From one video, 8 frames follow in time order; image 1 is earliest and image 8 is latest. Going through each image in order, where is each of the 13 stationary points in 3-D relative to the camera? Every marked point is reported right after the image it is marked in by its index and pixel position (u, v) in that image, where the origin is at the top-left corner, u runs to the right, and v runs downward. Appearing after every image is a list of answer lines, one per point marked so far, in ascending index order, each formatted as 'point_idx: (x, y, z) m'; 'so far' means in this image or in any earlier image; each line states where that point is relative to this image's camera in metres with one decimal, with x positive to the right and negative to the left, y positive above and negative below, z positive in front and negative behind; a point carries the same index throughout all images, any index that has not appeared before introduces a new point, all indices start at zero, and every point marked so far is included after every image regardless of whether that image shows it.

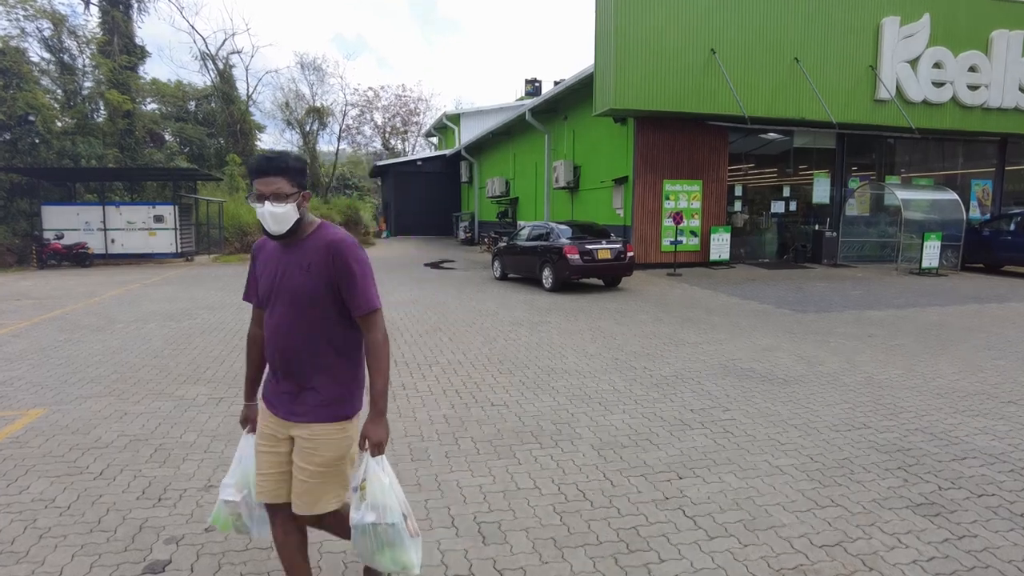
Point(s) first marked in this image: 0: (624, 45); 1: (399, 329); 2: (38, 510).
0: (+2.5, +5.5, +14.8) m
1: (-1.5, -0.6, +8.9) m
2: (-2.6, -1.2, +3.6) m
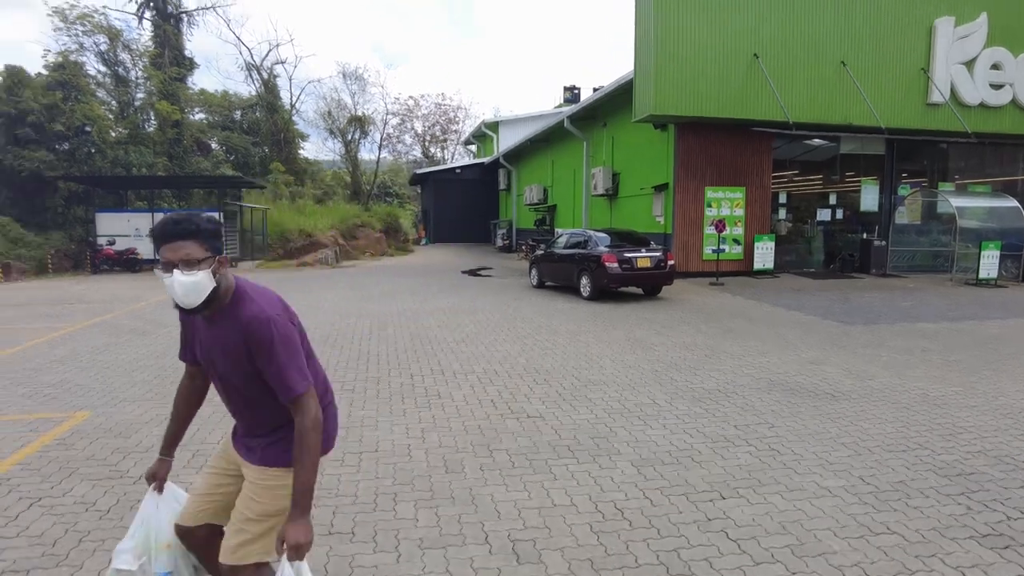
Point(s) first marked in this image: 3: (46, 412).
0: (+3.4, +5.3, +14.6) m
1: (-1.0, -0.7, +8.9) m
2: (-2.4, -1.2, +3.6) m
3: (-4.0, -1.0, +5.6) m
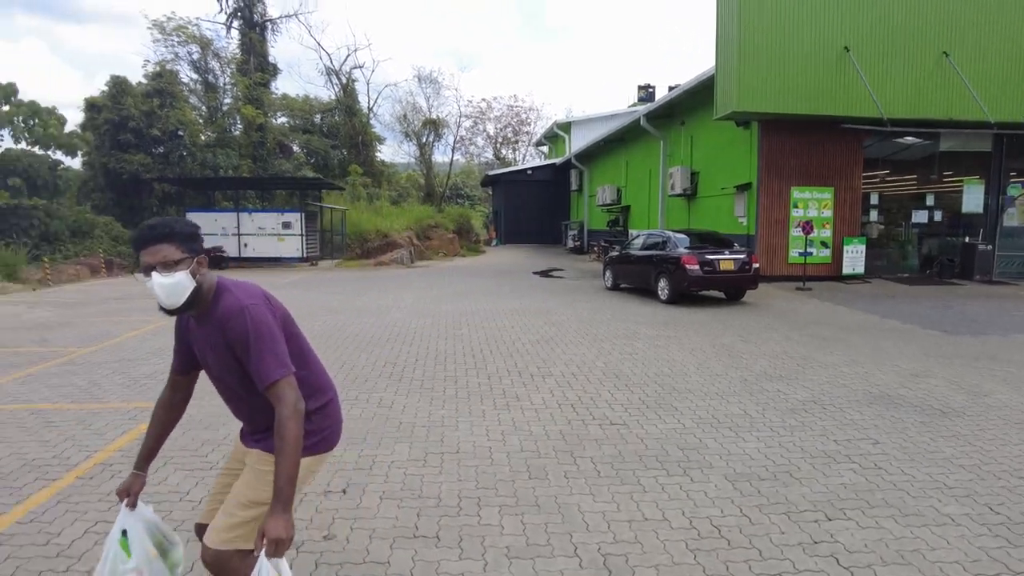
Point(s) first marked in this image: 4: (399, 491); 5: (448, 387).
0: (+5.1, +5.2, +14.0) m
1: (0.0, -0.7, +8.8) m
2: (-1.9, -1.2, +3.7) m
3: (-3.3, -1.0, +5.8) m
4: (-0.7, -1.2, +3.9) m
5: (-0.6, -1.0, +6.3) m
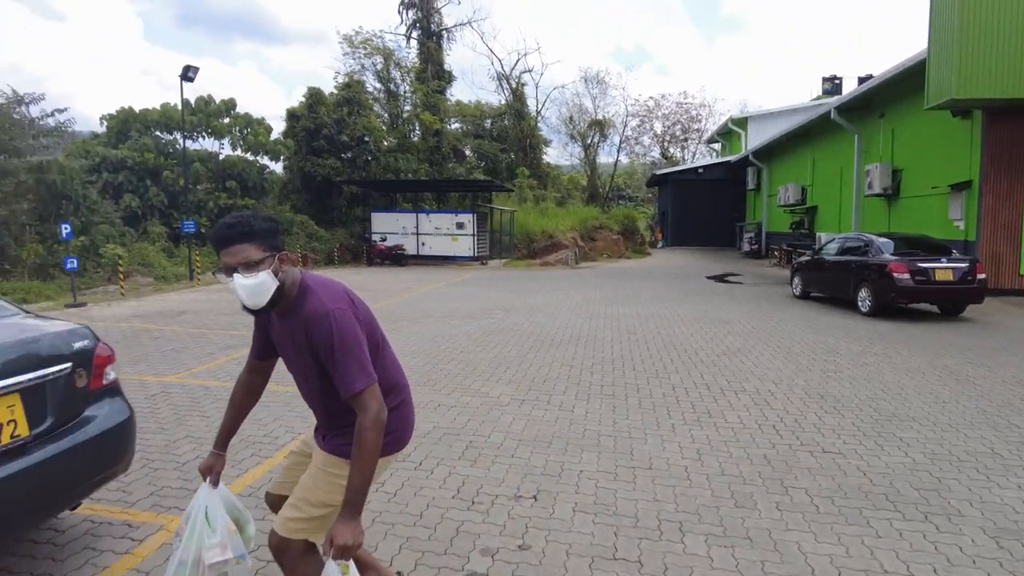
0: (+8.6, +4.9, +12.2) m
1: (+2.3, -0.8, +8.2) m
2: (-0.8, -1.2, +3.7) m
3: (-1.6, -0.9, +6.1) m
4: (+0.5, -1.2, +3.7) m
5: (+1.1, -1.0, +6.0) m
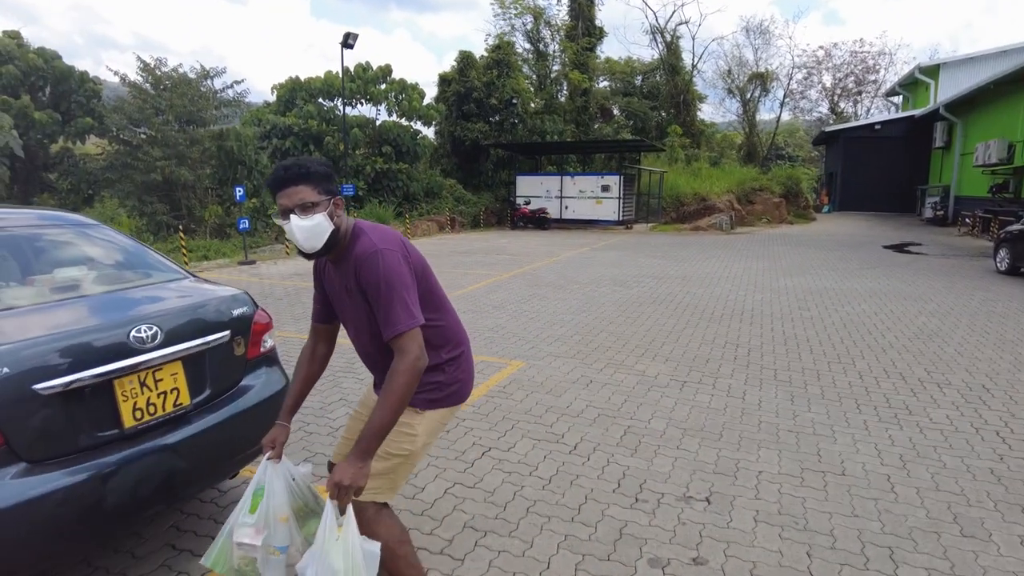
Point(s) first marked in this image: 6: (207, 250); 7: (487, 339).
0: (+11.2, +5.2, +9.4) m
1: (+4.0, -0.5, +7.2) m
2: (+0.1, -1.0, +3.5) m
3: (-0.2, -0.6, +6.0) m
4: (+1.3, -1.1, +3.2) m
5: (+2.4, -0.8, +5.3) m
6: (-6.4, +0.8, +13.8) m
7: (-0.3, -0.5, +6.5) m
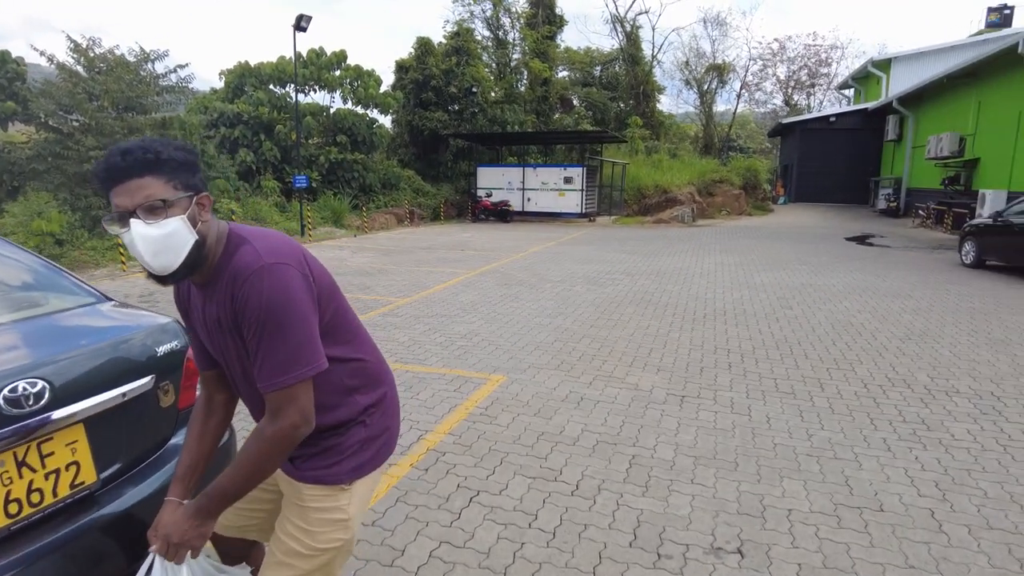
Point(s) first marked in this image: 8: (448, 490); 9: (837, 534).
0: (+10.7, +5.4, +9.4) m
1: (+3.8, -0.5, +6.9) m
2: (0.0, -1.1, +2.9) m
3: (-0.4, -0.6, +5.4) m
4: (+1.3, -1.2, +2.7) m
5: (+2.3, -0.8, +4.9) m
6: (-7.1, +0.8, +12.7) m
7: (-0.5, -0.6, +5.9) m
8: (-0.3, -1.0, +3.3) m
9: (+1.5, -1.1, +3.0) m
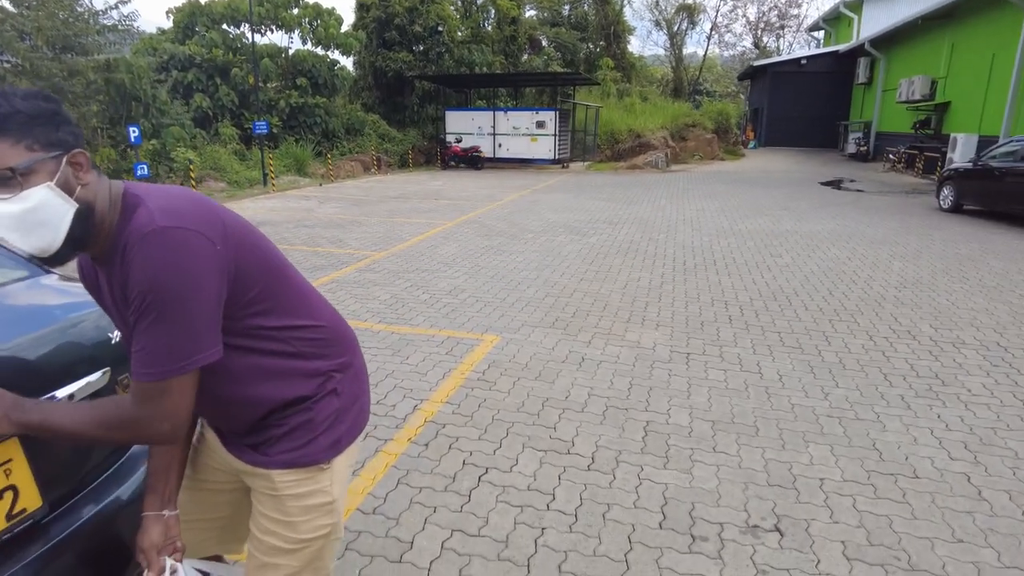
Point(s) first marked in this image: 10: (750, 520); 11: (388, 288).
0: (+10.4, +6.2, +9.2) m
1: (+3.6, +0.1, +6.7) m
2: (+0.1, -0.9, +2.7) m
3: (-0.5, -0.3, +5.0) m
4: (+1.4, -1.0, +2.5) m
5: (+2.2, -0.5, +4.7) m
6: (-7.6, +1.6, +11.9) m
7: (-0.6, -0.2, +5.5) m
8: (-0.3, -0.8, +3.0) m
9: (+1.6, -0.9, +2.8) m
10: (+1.0, -0.9, +2.7) m
11: (-1.2, 0.0, +6.2) m
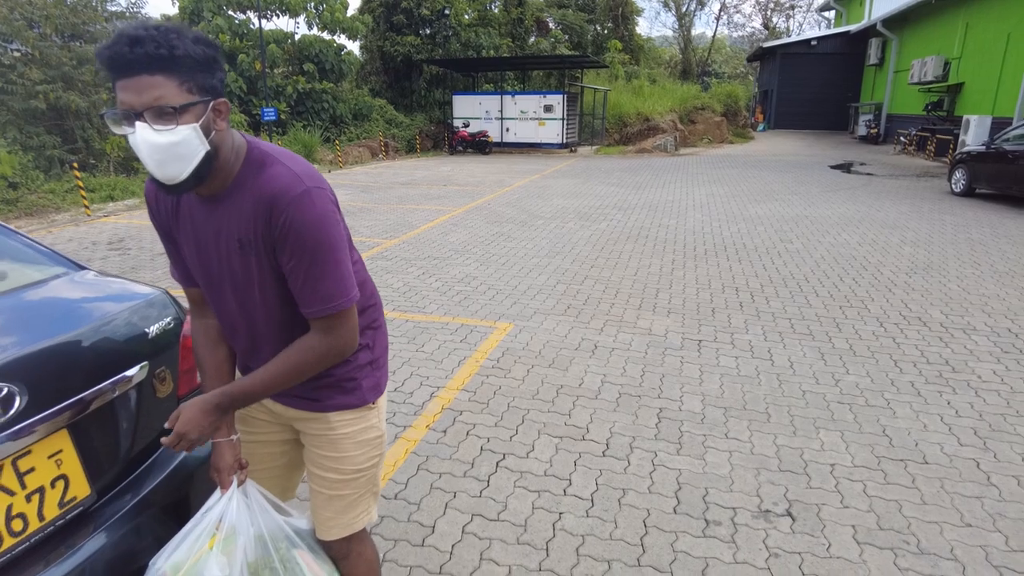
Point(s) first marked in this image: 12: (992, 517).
0: (+10.5, +6.4, +8.9) m
1: (+3.7, +0.2, +6.7) m
2: (+0.2, -0.9, +2.7) m
3: (-0.4, -0.2, +5.1) m
4: (+1.4, -1.0, +2.6) m
5: (+2.3, -0.4, +4.7) m
6: (-7.4, +1.9, +12.0) m
7: (-0.5, -0.1, +5.6) m
8: (-0.2, -0.8, +3.0) m
9: (+1.6, -0.9, +2.8) m
10: (+1.0, -0.9, +2.7) m
11: (-1.1, +0.1, +6.2) m
12: (+2.0, -0.9, +2.7) m
